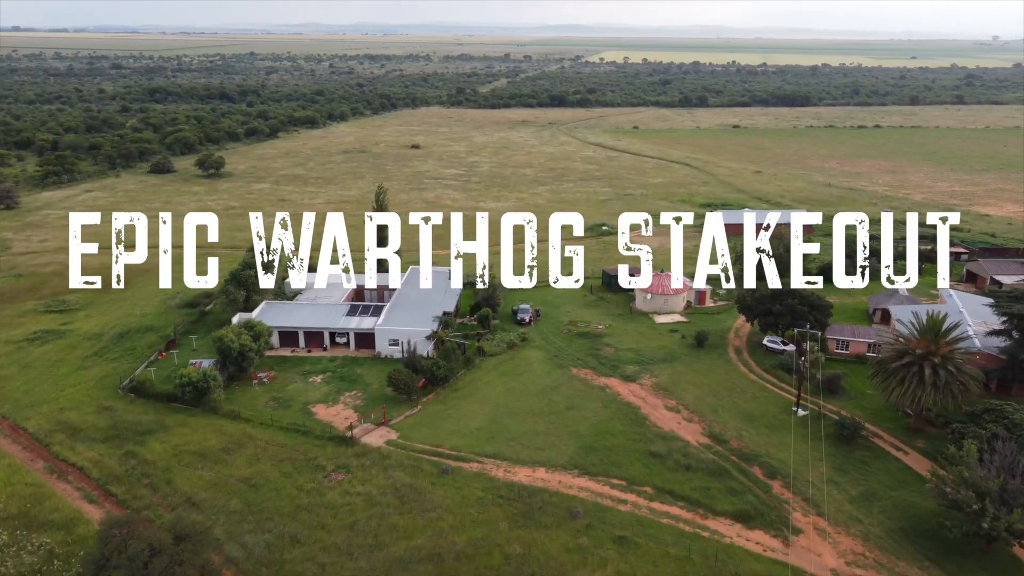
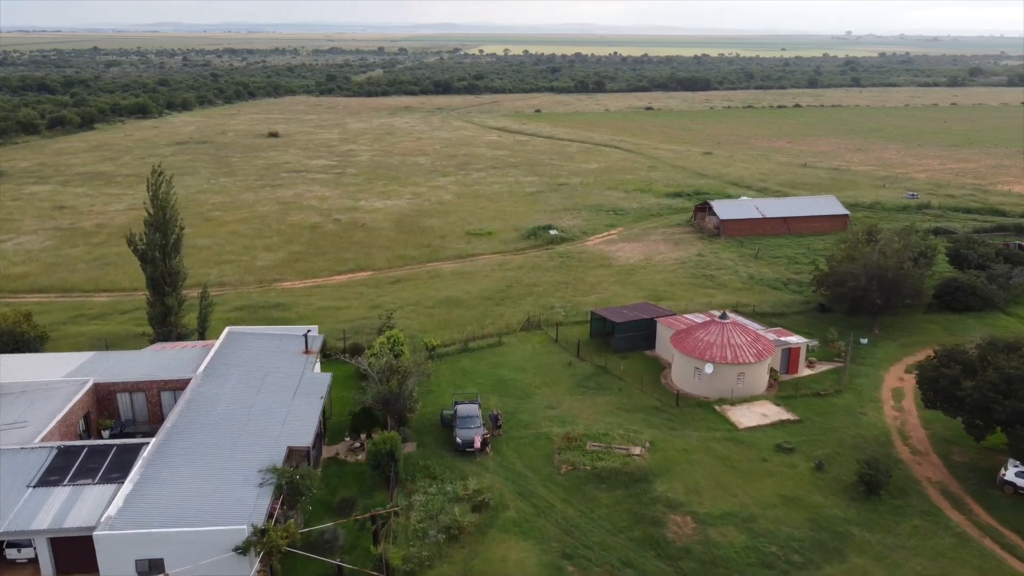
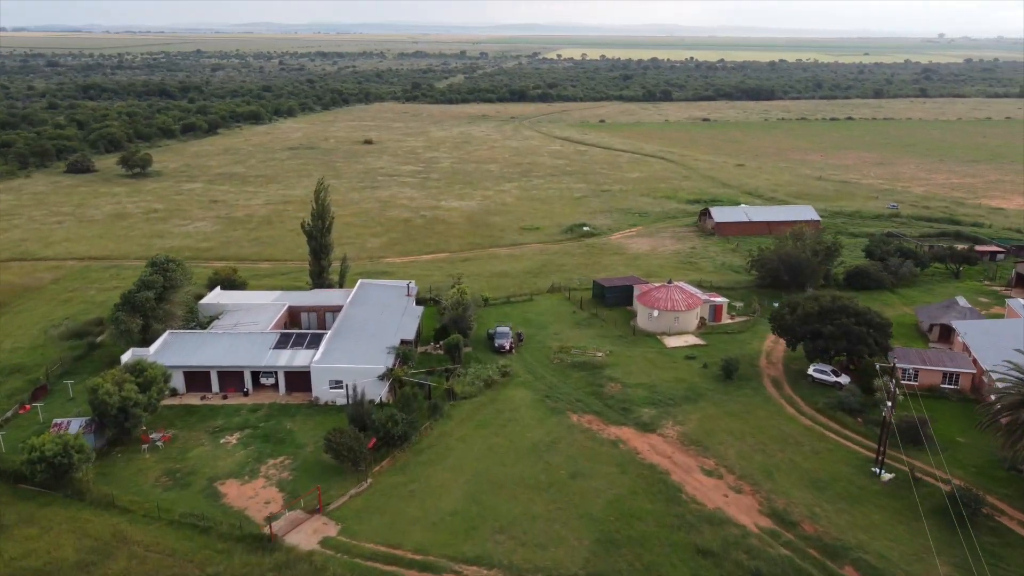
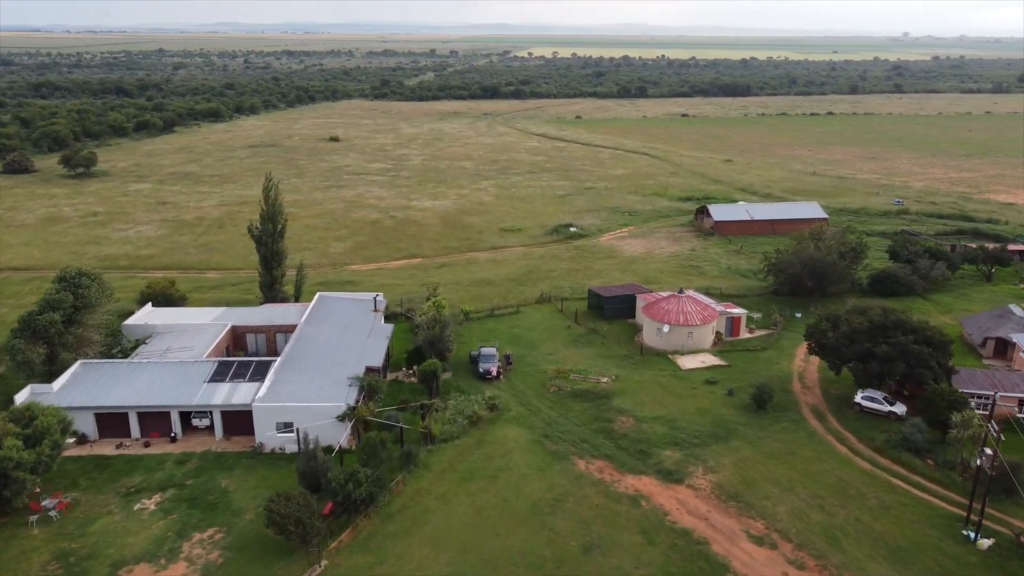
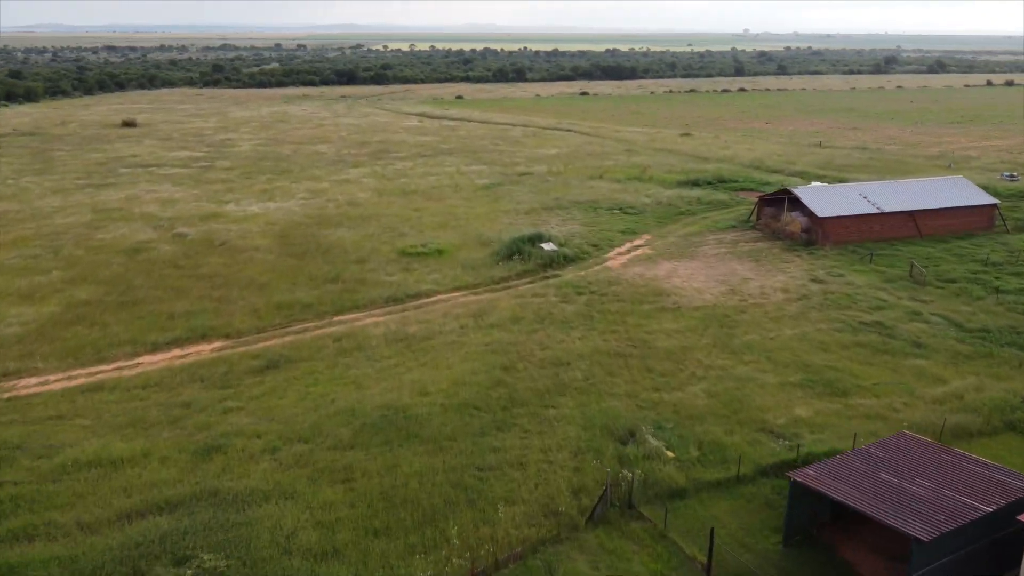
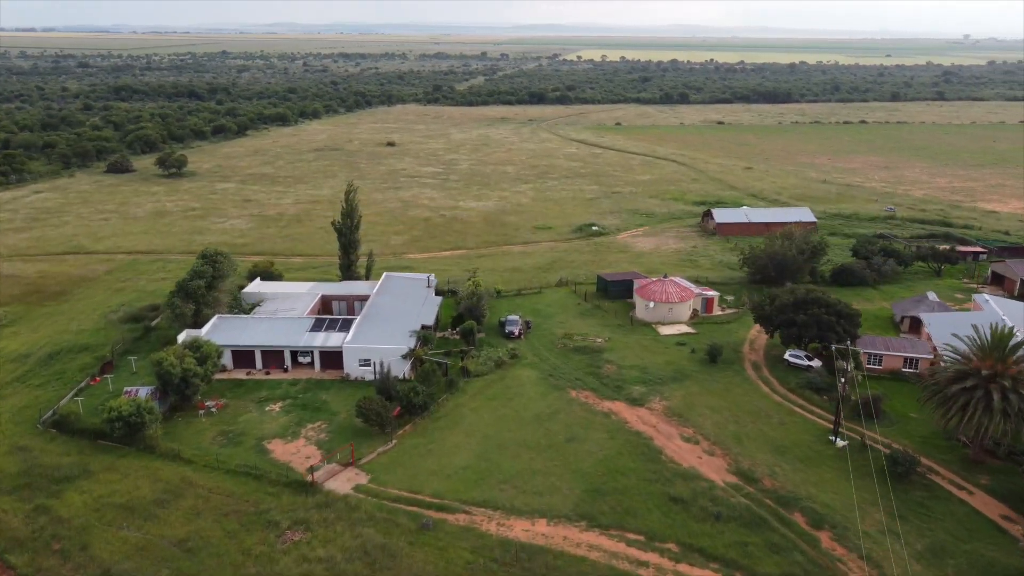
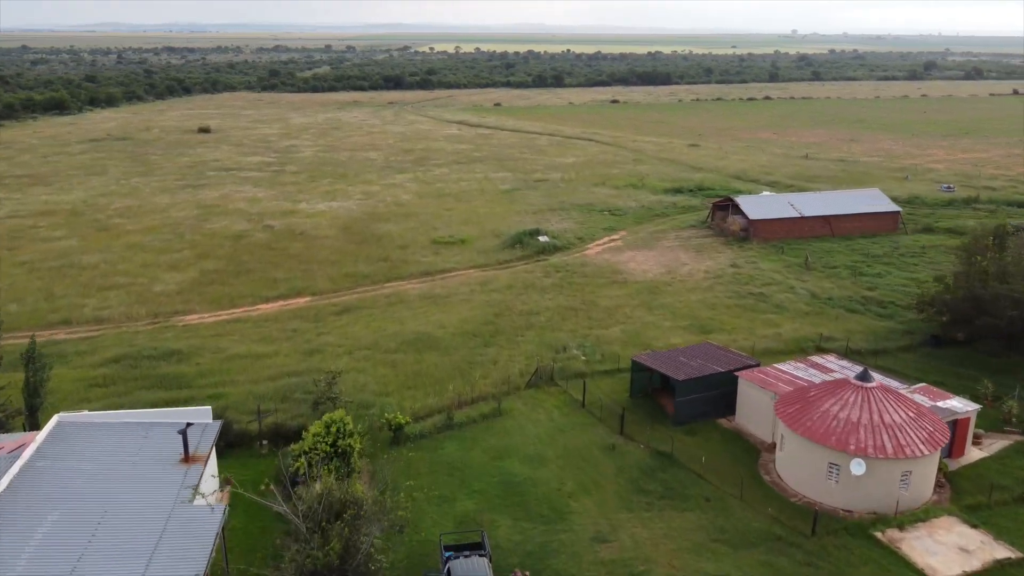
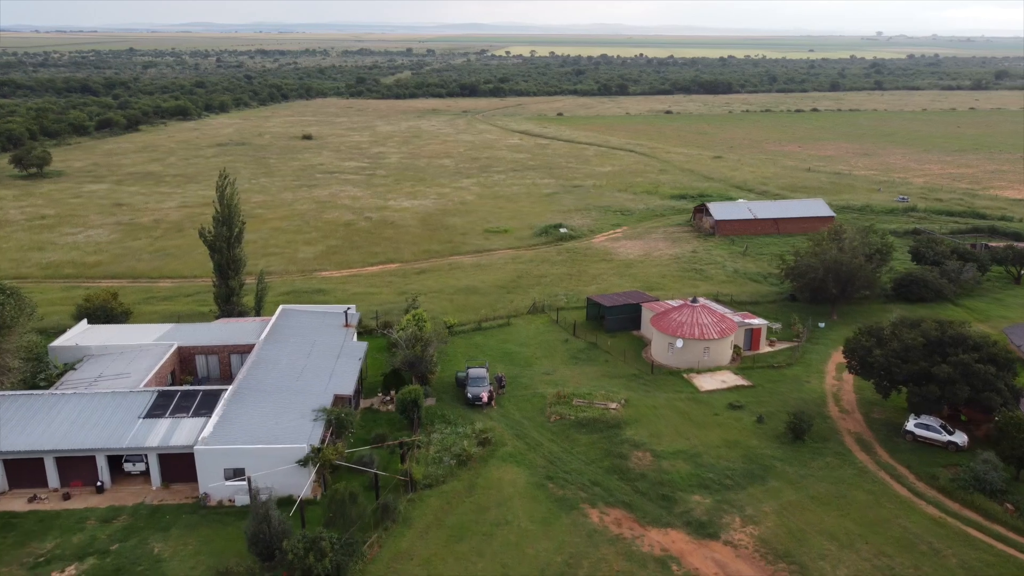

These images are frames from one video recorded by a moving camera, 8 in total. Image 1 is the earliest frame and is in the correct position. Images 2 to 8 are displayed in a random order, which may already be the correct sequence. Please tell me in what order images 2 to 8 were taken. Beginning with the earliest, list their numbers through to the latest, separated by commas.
6, 3, 4, 8, 2, 7, 5
